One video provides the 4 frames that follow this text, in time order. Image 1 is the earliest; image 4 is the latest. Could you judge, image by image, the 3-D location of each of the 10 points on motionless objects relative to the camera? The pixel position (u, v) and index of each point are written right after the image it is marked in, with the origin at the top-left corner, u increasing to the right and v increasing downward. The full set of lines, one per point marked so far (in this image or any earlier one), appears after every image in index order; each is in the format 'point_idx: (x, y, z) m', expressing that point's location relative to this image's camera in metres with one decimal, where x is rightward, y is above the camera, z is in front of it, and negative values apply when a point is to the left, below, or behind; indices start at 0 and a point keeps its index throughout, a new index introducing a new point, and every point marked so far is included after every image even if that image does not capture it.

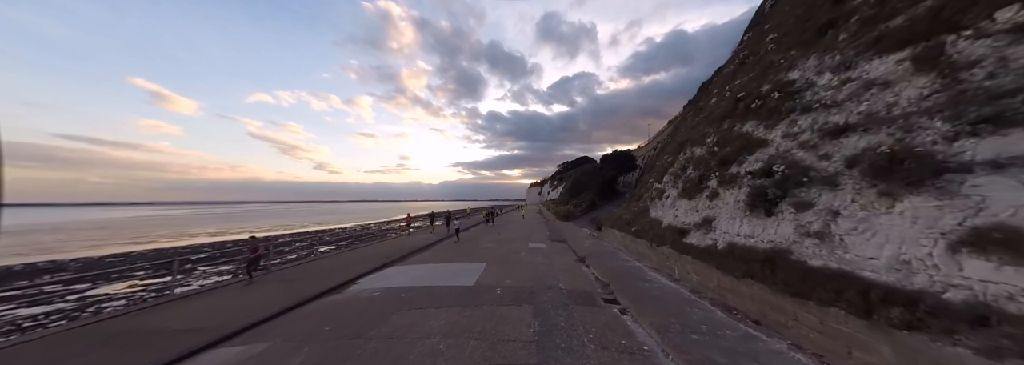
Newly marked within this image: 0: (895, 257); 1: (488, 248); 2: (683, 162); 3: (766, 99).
0: (+5.9, -1.1, +3.4) m
1: (-1.4, -3.9, +12.6) m
2: (+8.2, +1.0, +10.7) m
3: (+8.5, +2.8, +7.4) m
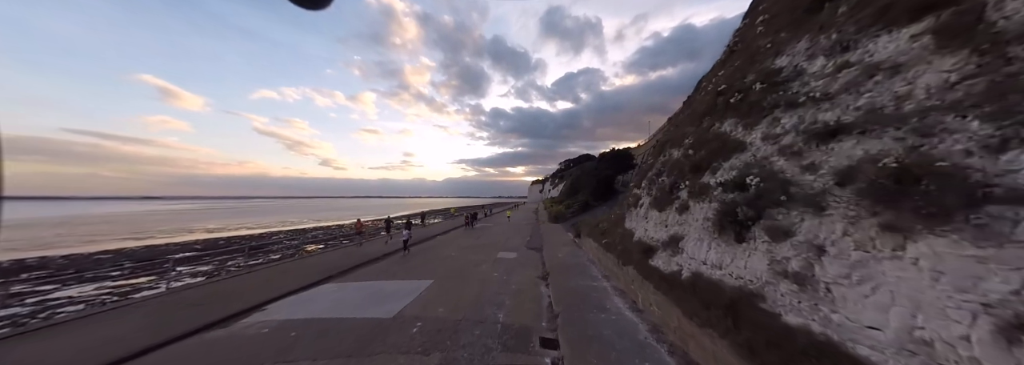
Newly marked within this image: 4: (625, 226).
0: (+3.9, -1.5, +2.1) m
1: (-3.3, -4.1, +11.5) m
2: (+6.3, +0.7, +9.4) m
3: (+6.5, +2.5, +6.1) m
4: (+5.1, -2.0, +9.9) m
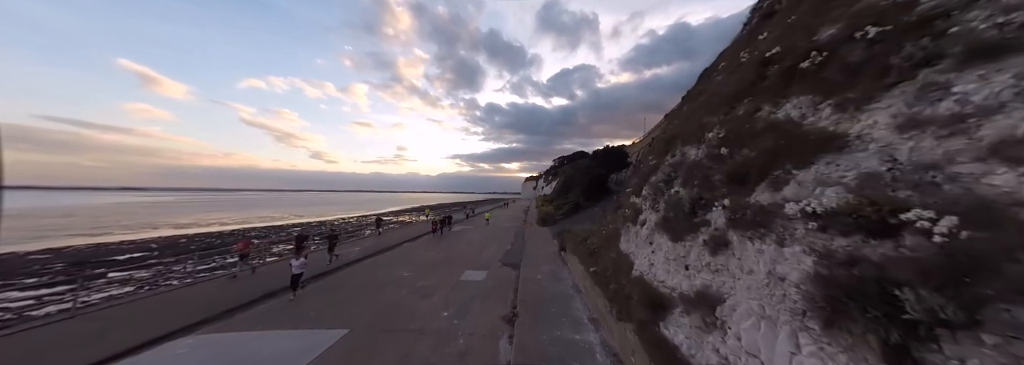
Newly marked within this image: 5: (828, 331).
0: (+2.6, -1.8, -0.3) m
1: (-4.8, -4.2, +8.9) m
2: (+4.9, +0.4, +6.9) m
3: (+5.3, +2.2, +3.6) m
4: (+3.7, -2.2, +7.5) m
5: (+3.2, -1.5, +2.3) m
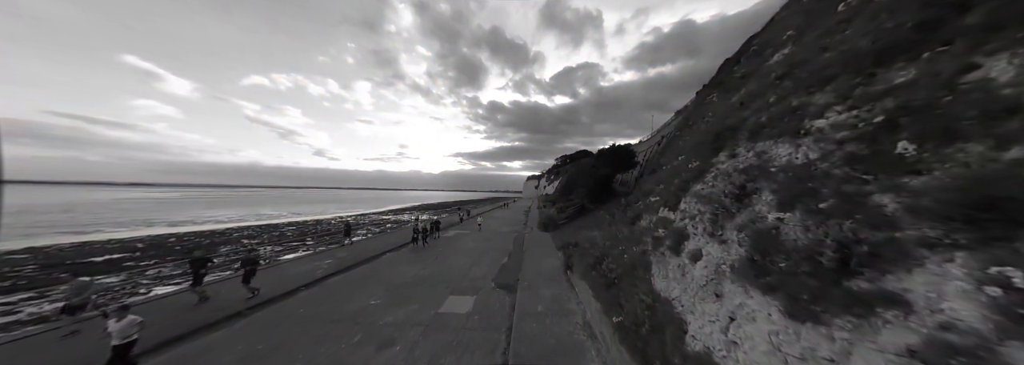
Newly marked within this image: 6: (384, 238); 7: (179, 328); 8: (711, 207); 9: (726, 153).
0: (+2.3, -2.2, -2.5) m
1: (-5.1, -4.4, +6.7) m
2: (+4.7, +0.2, +4.7) m
3: (+5.0, +1.9, +1.4) m
4: (+3.4, -2.5, +5.3) m
5: (+3.0, -1.8, +0.1) m
6: (-10.7, -4.6, +18.3) m
7: (-9.8, -4.3, +6.5) m
8: (+4.3, -0.5, +4.7) m
9: (+5.3, +0.8, +5.5) m
